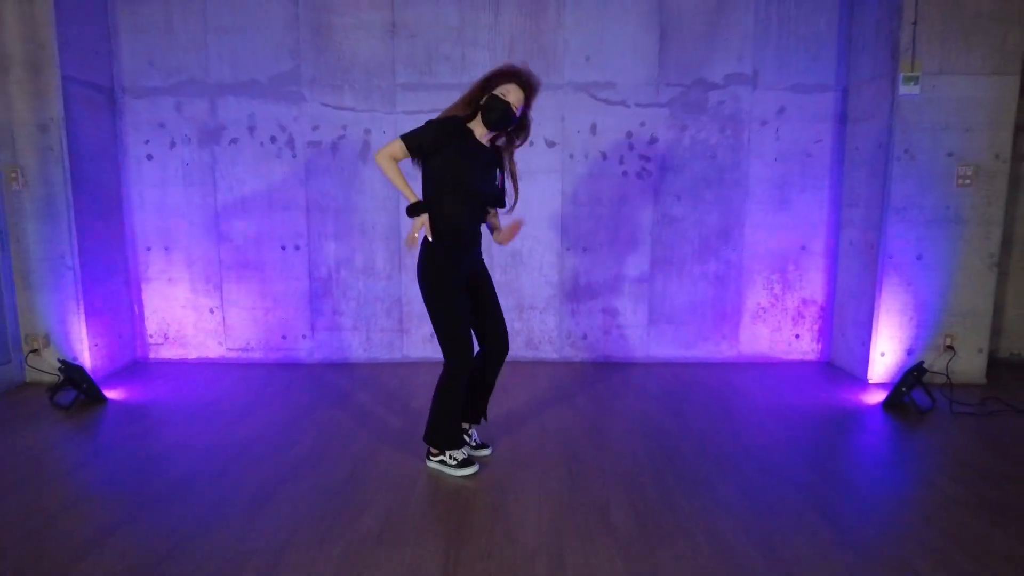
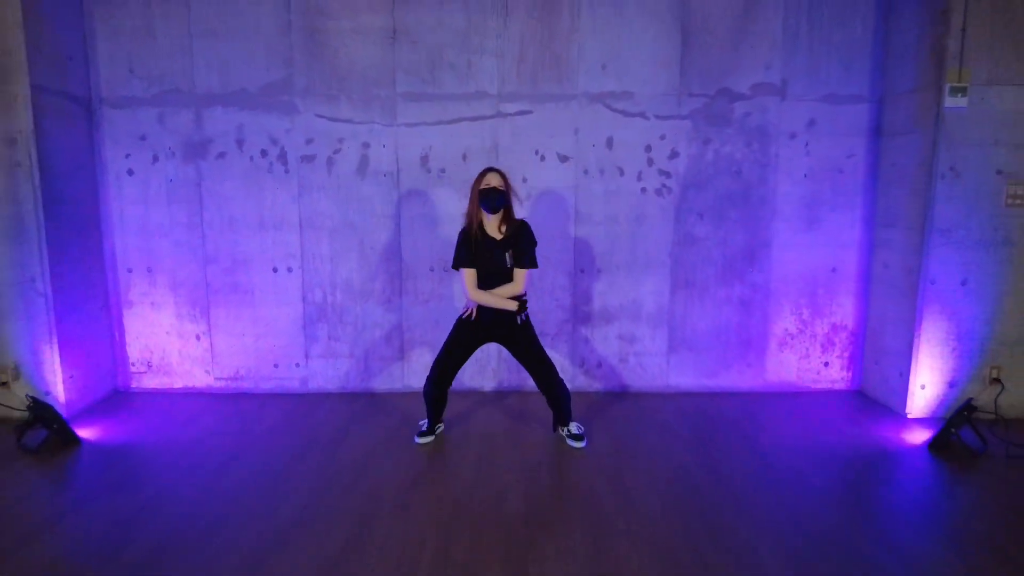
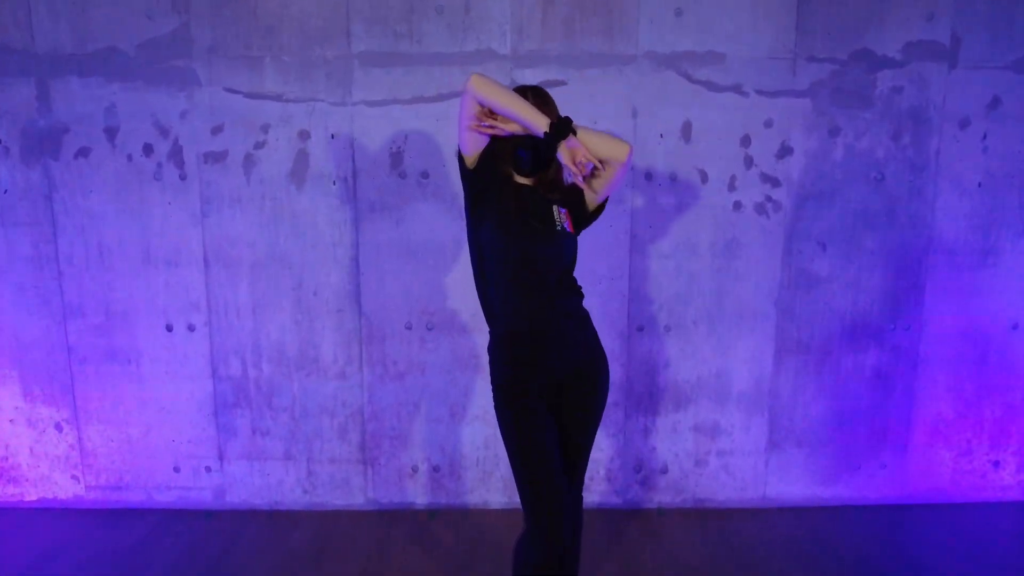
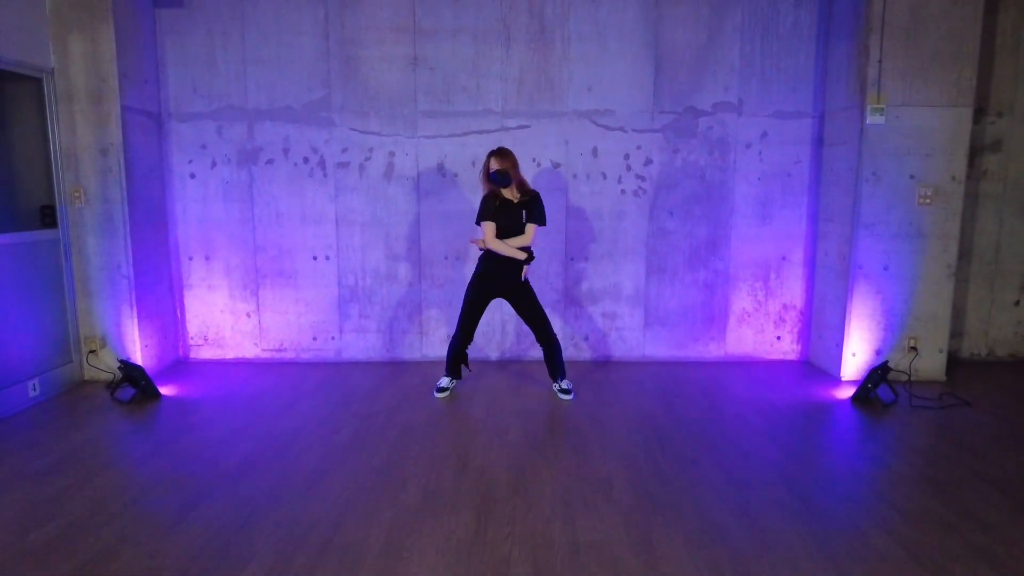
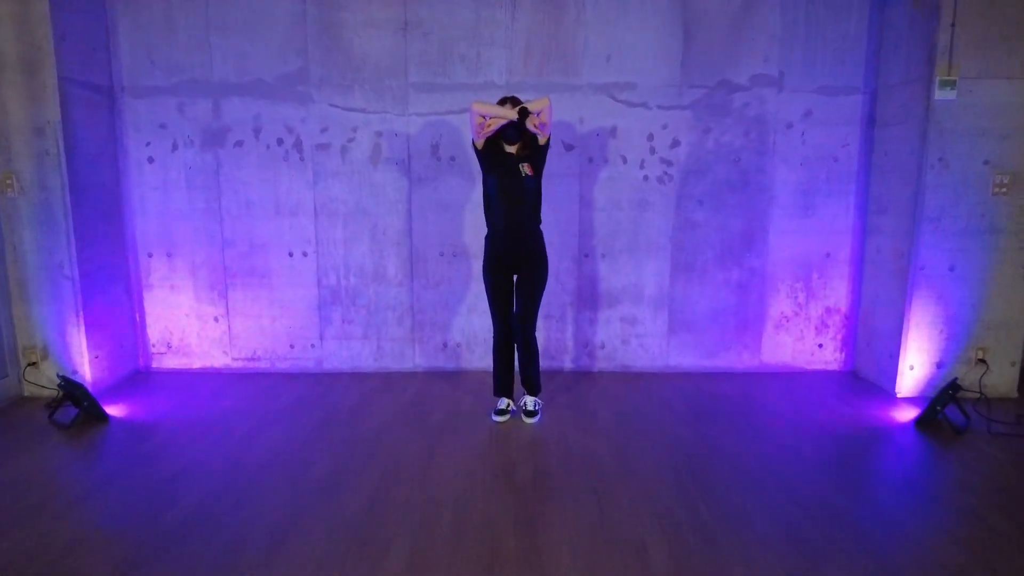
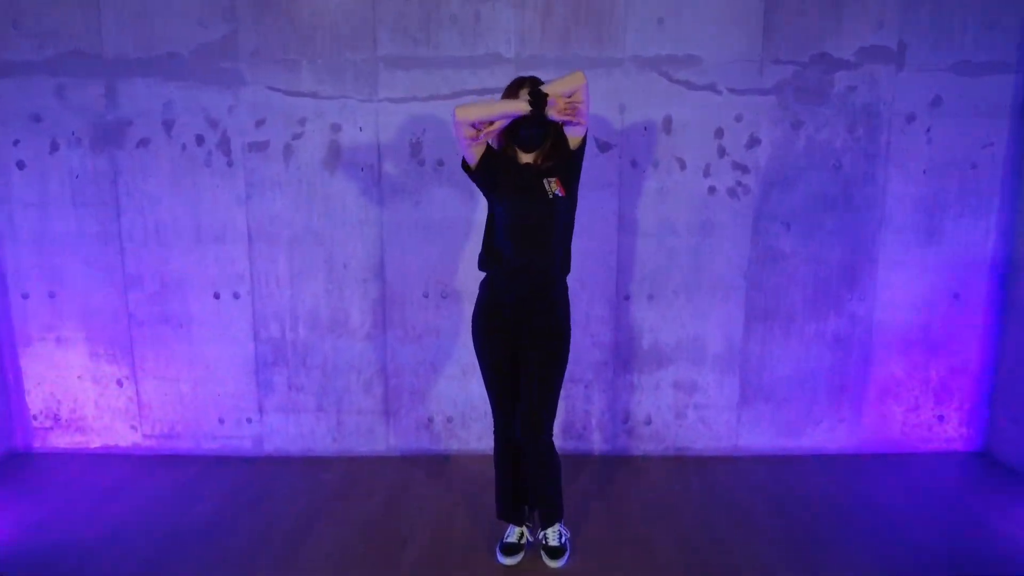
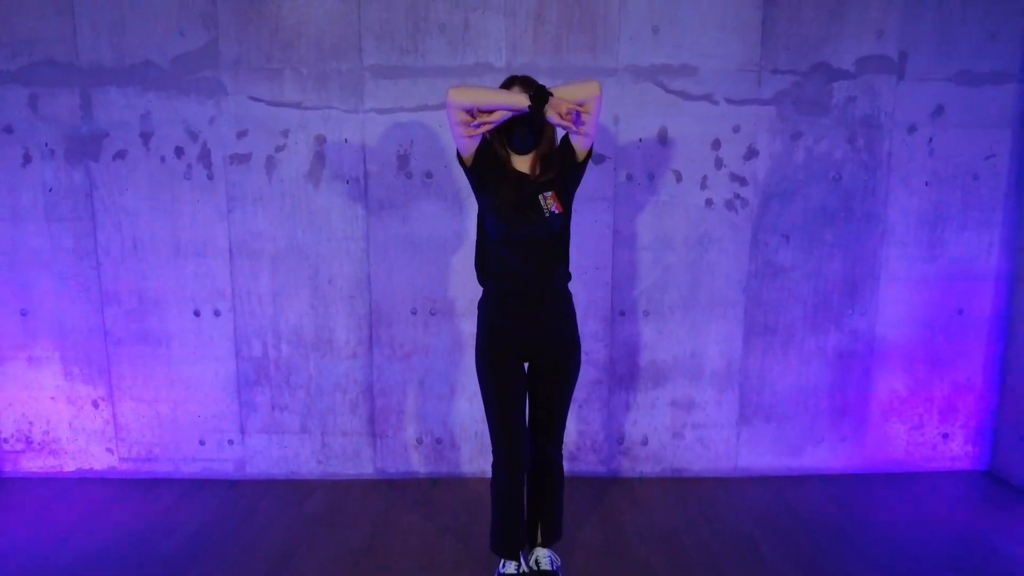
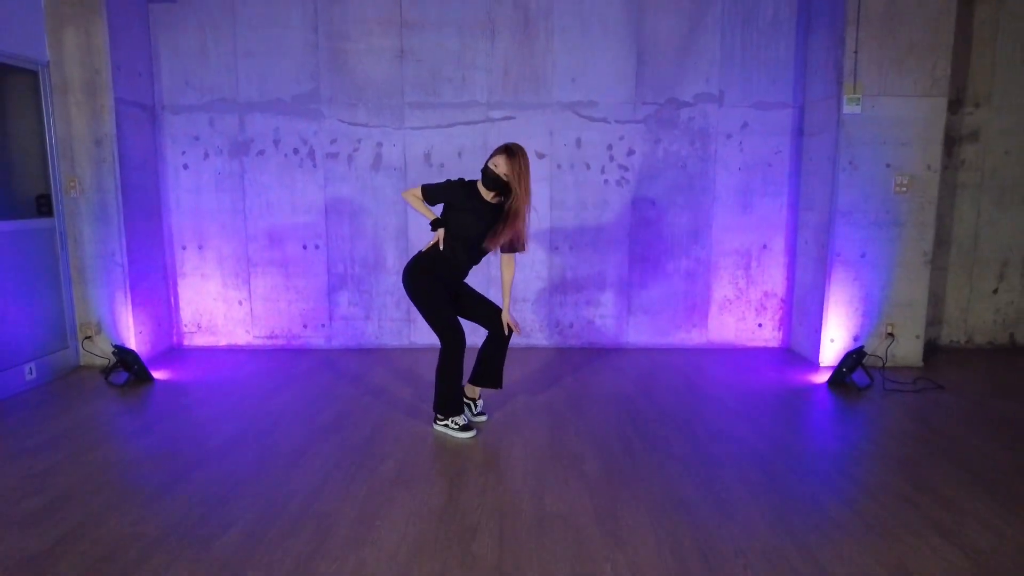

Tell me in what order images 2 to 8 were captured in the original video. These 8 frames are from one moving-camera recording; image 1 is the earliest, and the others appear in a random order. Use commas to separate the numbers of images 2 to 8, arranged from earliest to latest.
8, 2, 4, 5, 6, 3, 7
